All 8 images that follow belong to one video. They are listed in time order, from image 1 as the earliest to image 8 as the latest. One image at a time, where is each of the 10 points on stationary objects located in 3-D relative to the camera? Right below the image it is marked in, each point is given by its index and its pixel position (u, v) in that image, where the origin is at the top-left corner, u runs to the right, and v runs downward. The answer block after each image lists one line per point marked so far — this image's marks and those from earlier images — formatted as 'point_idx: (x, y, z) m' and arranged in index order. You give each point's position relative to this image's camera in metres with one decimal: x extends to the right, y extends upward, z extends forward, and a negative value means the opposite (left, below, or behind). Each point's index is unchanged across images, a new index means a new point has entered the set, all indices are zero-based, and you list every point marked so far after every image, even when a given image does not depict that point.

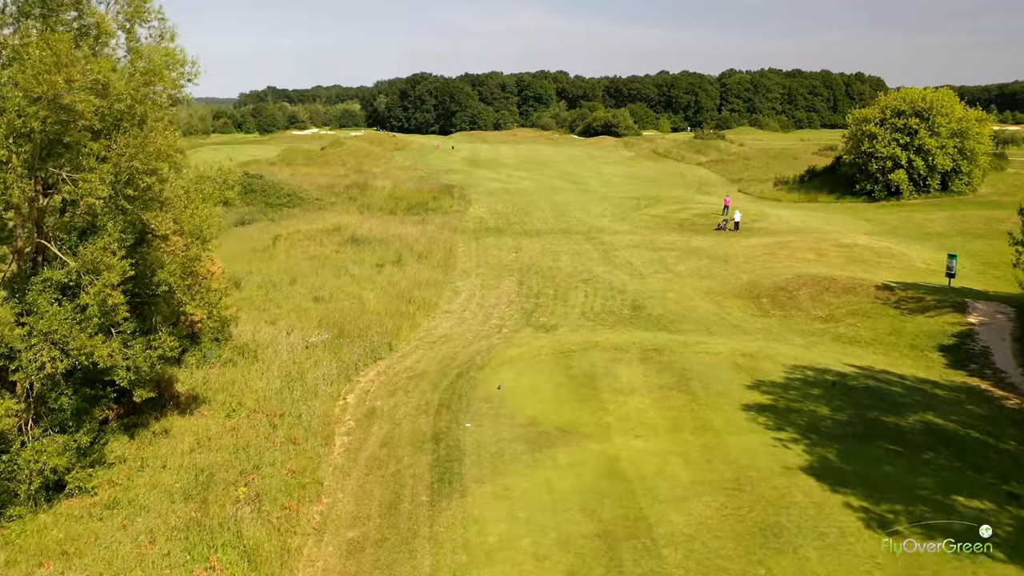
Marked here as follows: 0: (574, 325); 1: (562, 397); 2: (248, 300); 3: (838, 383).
0: (+1.2, -0.8, +16.6) m
1: (+0.7, -1.5, +11.4) m
2: (-5.9, -0.3, +18.3) m
3: (+4.8, -1.4, +12.0) m
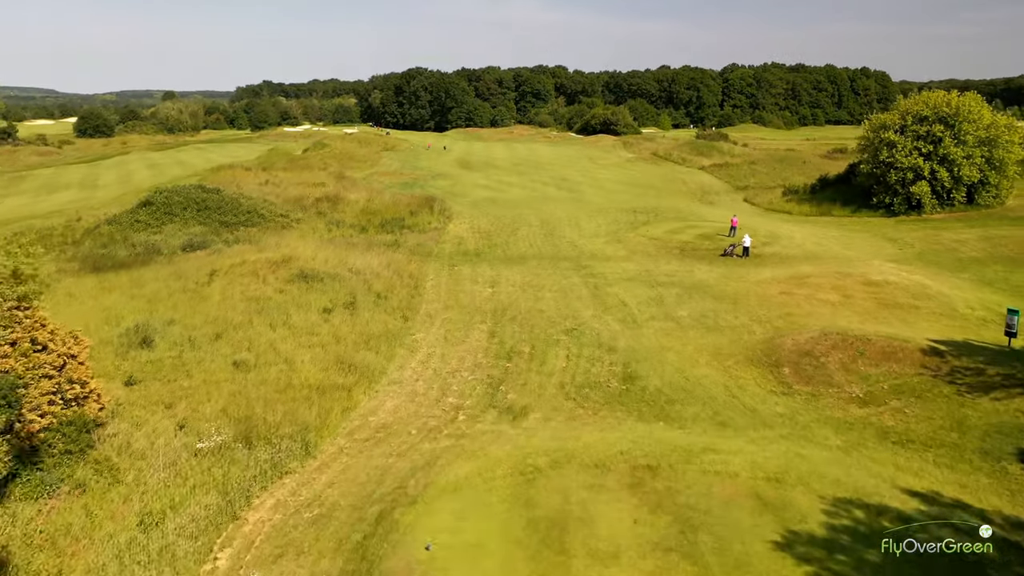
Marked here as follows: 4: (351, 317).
0: (+0.6, -1.9, +13.2) m
1: (0.0, -2.7, +8.1) m
2: (-6.6, -1.5, +15.0) m
3: (+4.1, -2.6, +8.6) m
4: (-3.7, -0.7, +18.7) m
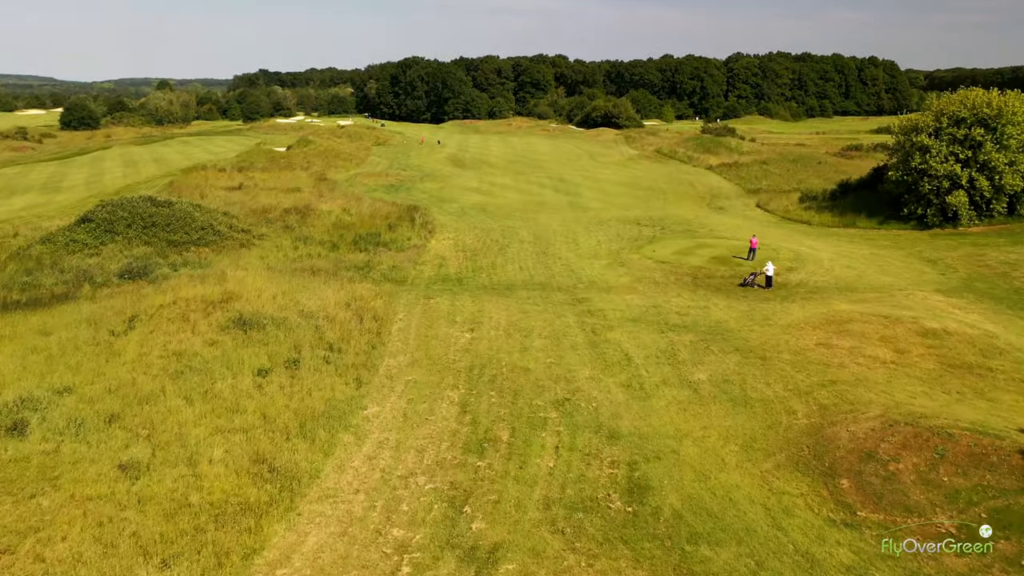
0: (+0.2, -3.1, +9.7) m
1: (-0.4, -4.0, +4.5) m
2: (-7.0, -2.6, +11.4) m
3: (+3.7, -3.8, +5.0) m
4: (-4.1, -1.8, +15.2) m
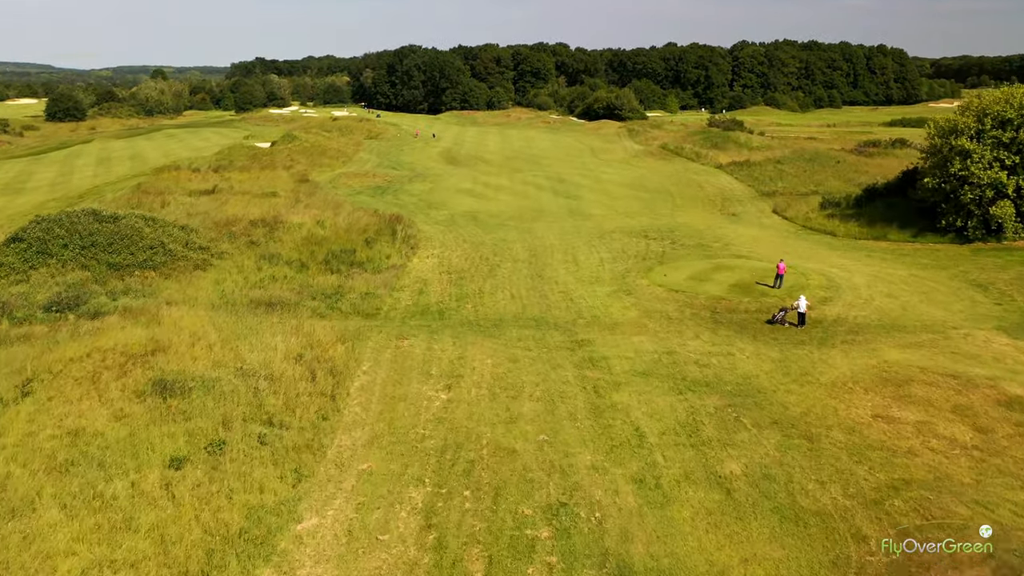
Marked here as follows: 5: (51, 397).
0: (-0.1, -4.2, +6.4) m
1: (-0.7, -5.1, +1.2) m
2: (-7.3, -3.7, +8.1) m
3: (+3.4, -5.0, +1.7) m
4: (-4.4, -2.8, +11.8) m
5: (-7.9, -1.9, +14.1) m
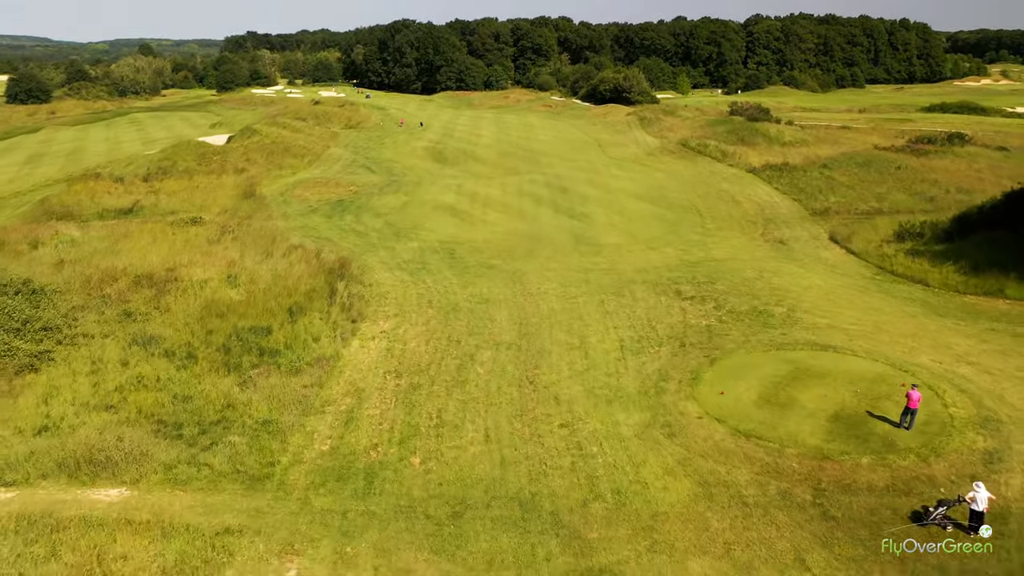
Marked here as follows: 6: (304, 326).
0: (-0.6, -7.0, -1.6) m
1: (-1.2, -8.1, -6.7) m
2: (-7.8, -6.5, +0.2) m
3: (+2.9, -8.0, -6.2) m
4: (-4.9, -5.4, +3.9) m
5: (-8.4, -4.5, +6.1) m
6: (-4.9, -0.9, +19.6) m
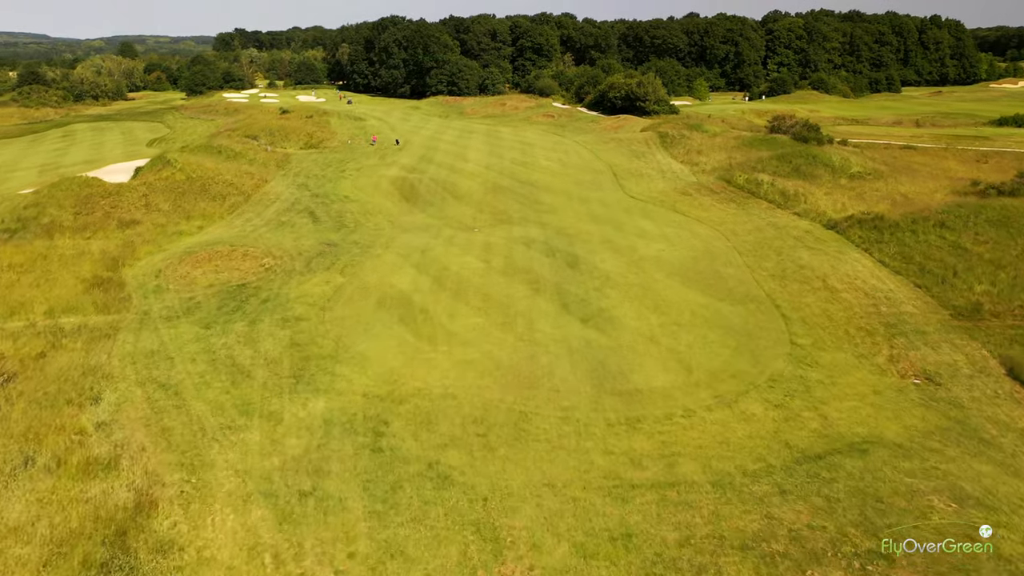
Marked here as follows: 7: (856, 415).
0: (-1.2, -11.1, -13.7) m
1: (-1.8, -12.2, -18.9) m
2: (-8.3, -10.5, -12.0) m
3: (+2.3, -12.1, -18.3) m
4: (-5.4, -9.5, -8.3) m
5: (-8.9, -8.5, -6.1) m
6: (-5.4, -4.8, +7.4) m
7: (+7.3, -2.6, +17.2) m
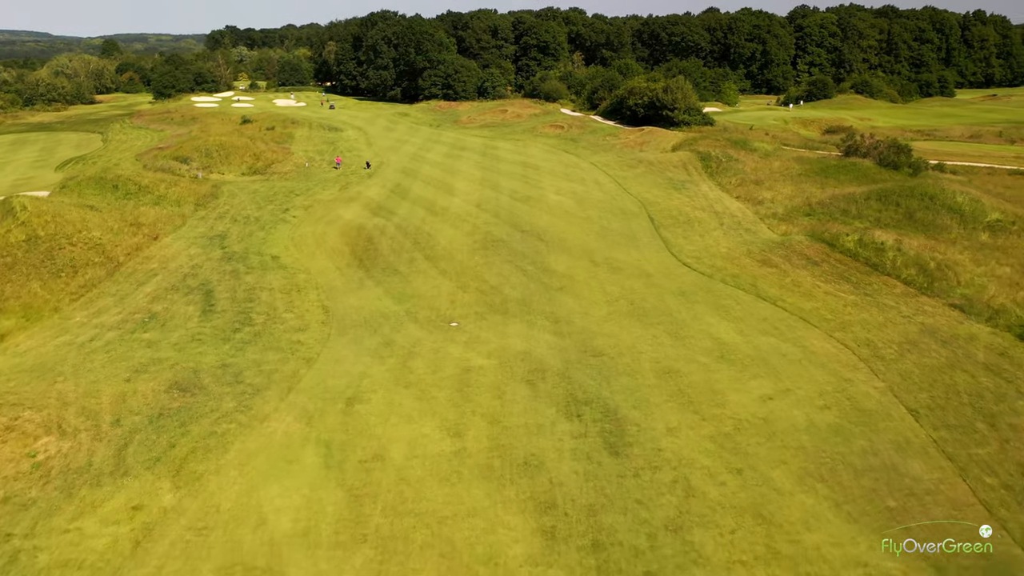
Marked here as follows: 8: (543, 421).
0: (-1.5, -14.9, -26.5) m
1: (-2.2, -16.0, -31.7) m
2: (-8.7, -14.3, -24.7) m
3: (+1.9, -15.9, -31.2) m
4: (-5.7, -13.2, -21.1) m
5: (-9.2, -12.2, -18.8) m
6: (-5.7, -8.6, -5.4) m
7: (+7.1, -6.3, +4.4) m
8: (+0.6, -2.7, +16.0) m
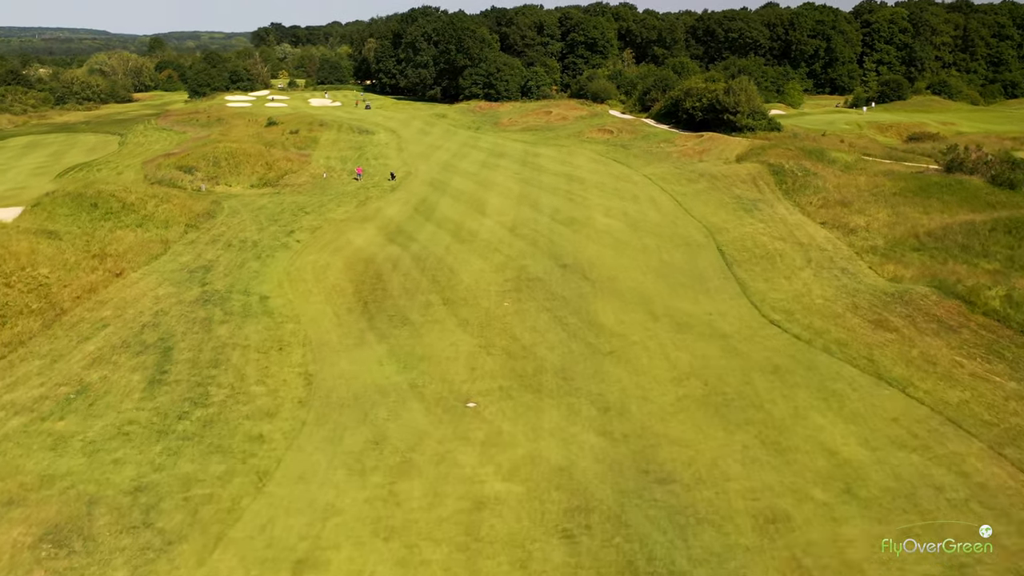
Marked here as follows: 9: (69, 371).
0: (-3.7, -16.6, -32.1) m
1: (-4.6, -17.7, -37.2) m
2: (-10.7, -15.9, -30.0) m
3: (-0.5, -17.6, -36.9) m
4: (-7.6, -14.9, -26.5) m
5: (-10.9, -13.8, -24.0) m
6: (-6.6, -10.2, -10.8) m
7: (+6.7, -8.1, -1.7) m
8: (+0.9, -4.3, +10.2) m
9: (-10.2, -1.6, +18.6) m
